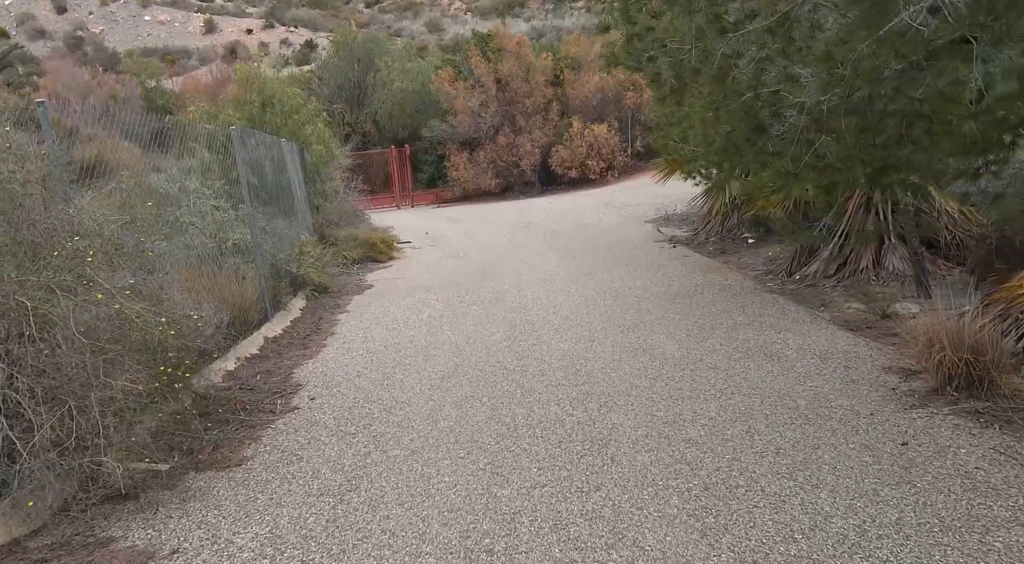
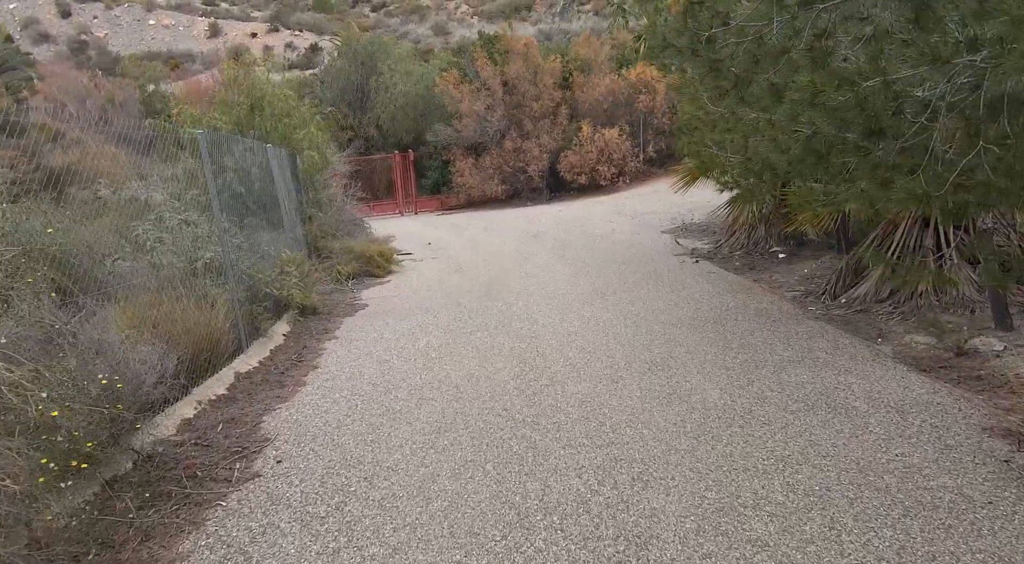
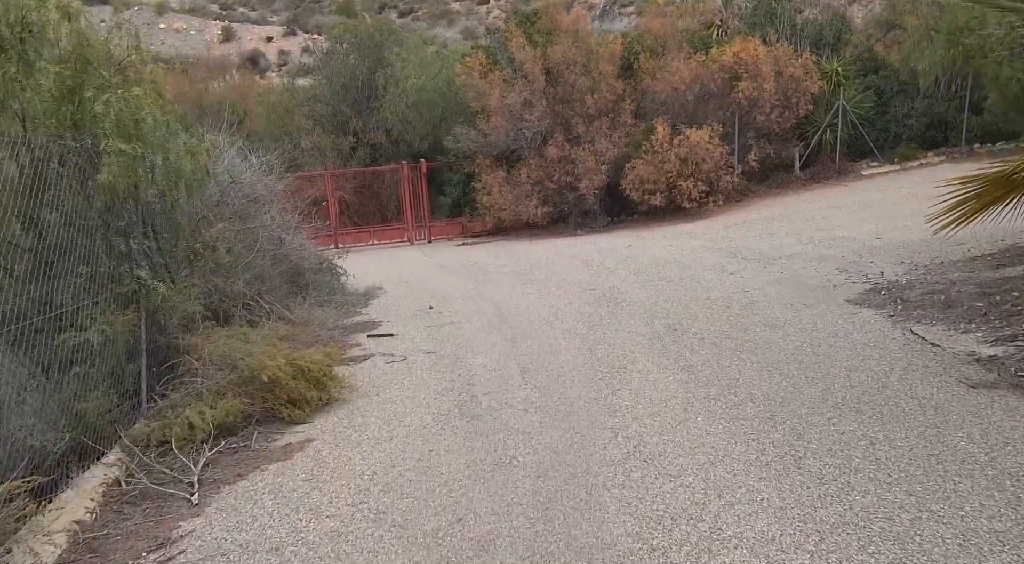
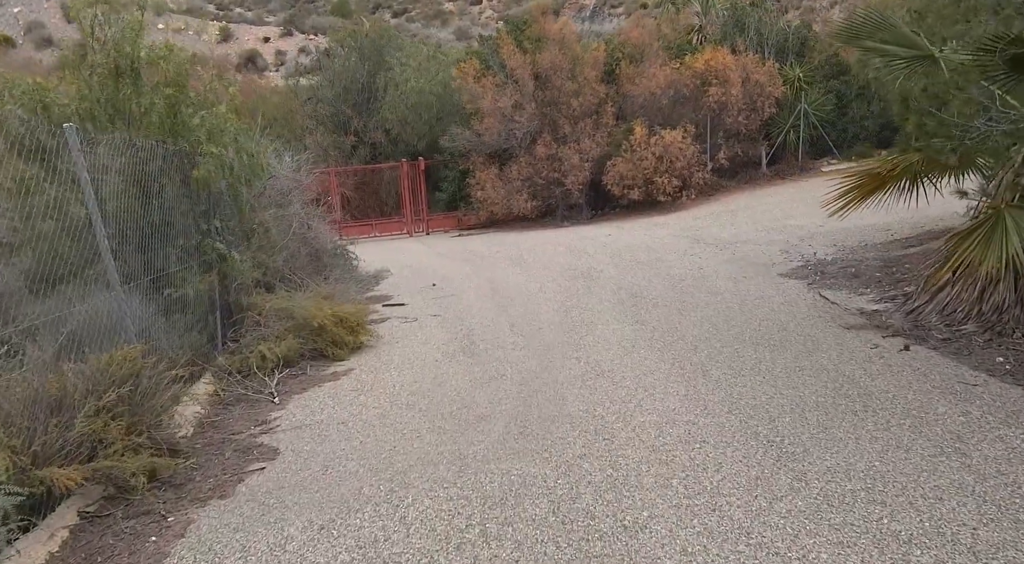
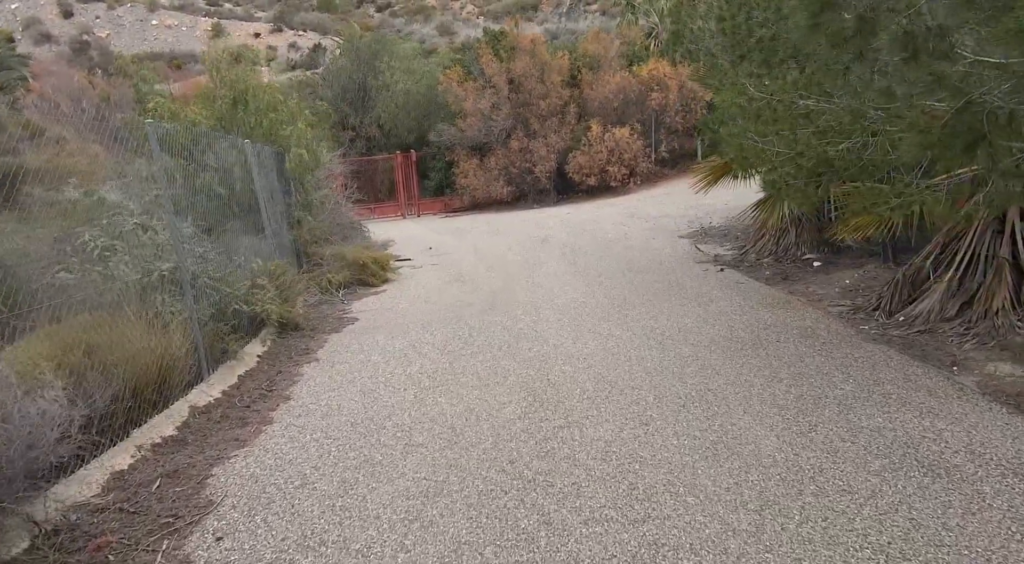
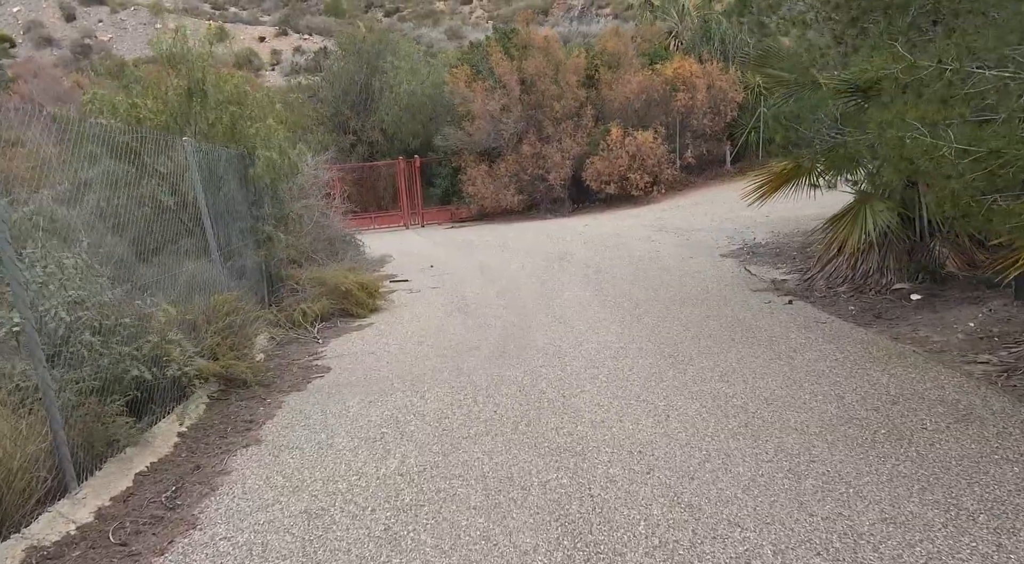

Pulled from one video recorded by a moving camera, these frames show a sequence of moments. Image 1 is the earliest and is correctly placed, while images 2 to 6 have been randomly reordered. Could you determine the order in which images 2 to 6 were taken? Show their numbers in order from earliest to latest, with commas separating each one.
2, 5, 6, 4, 3
